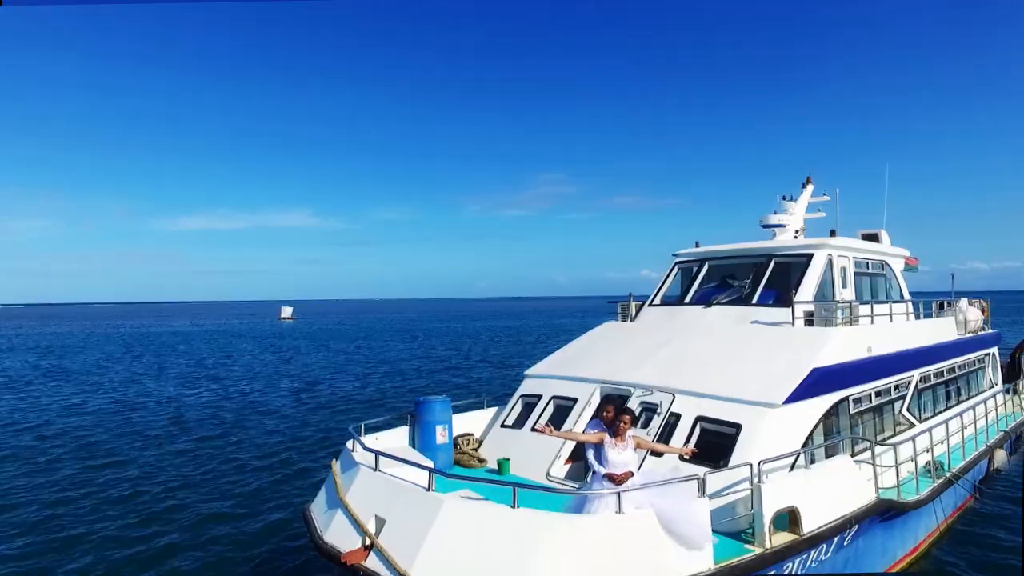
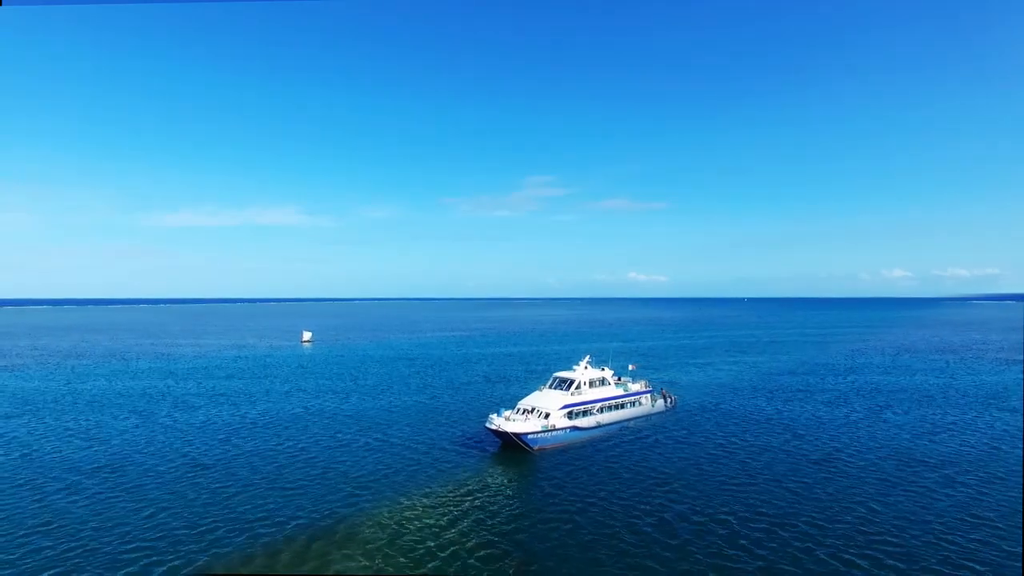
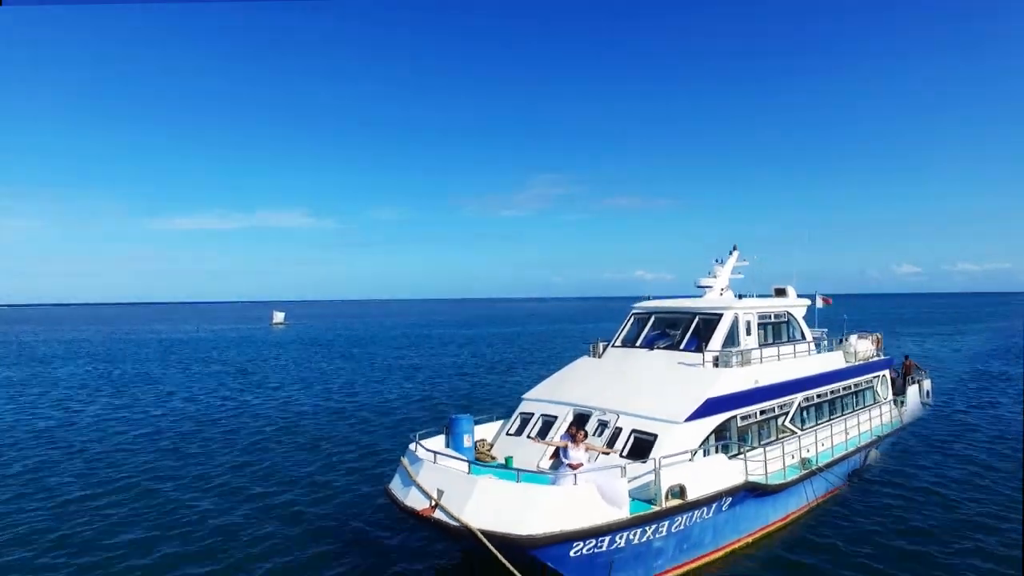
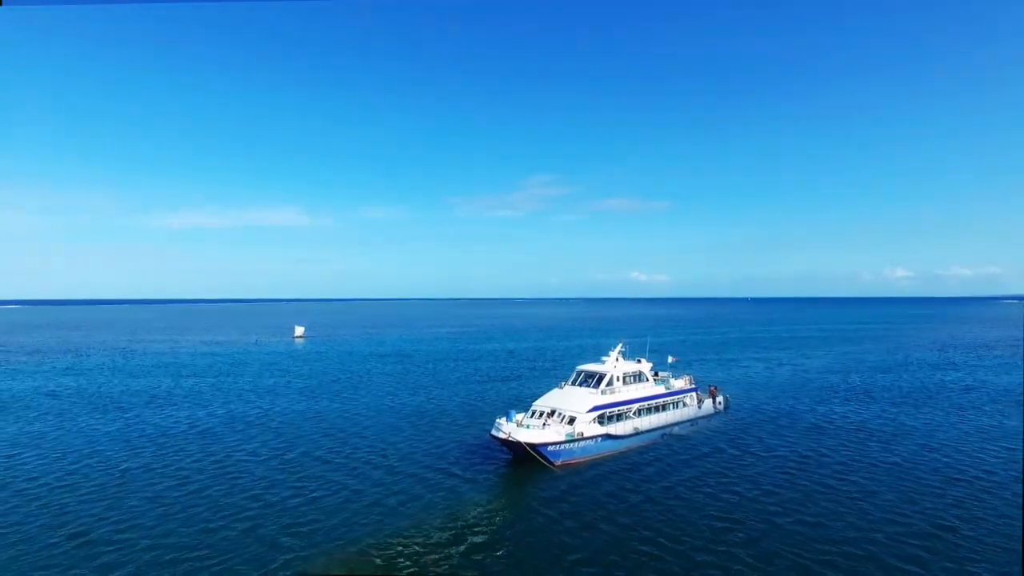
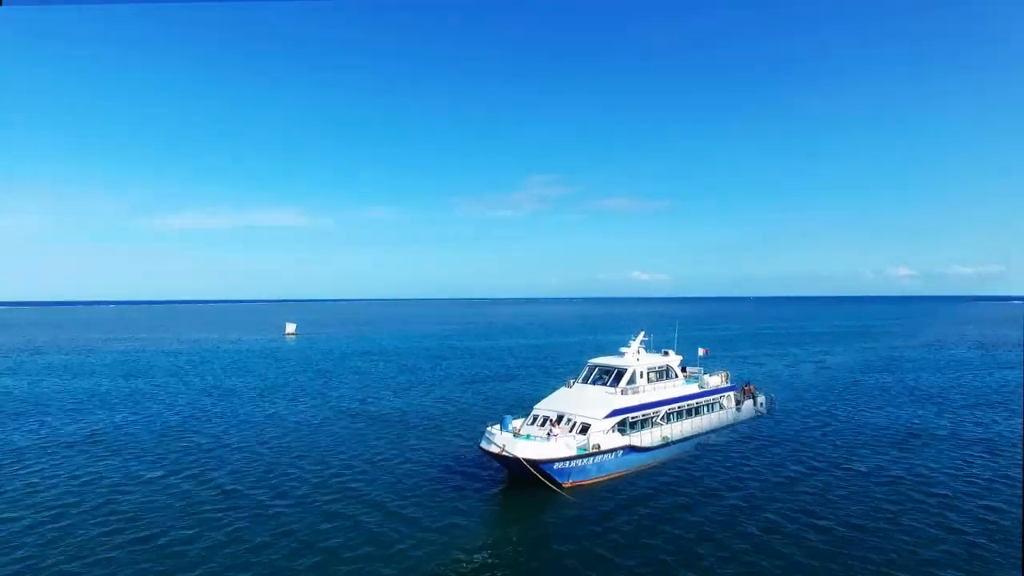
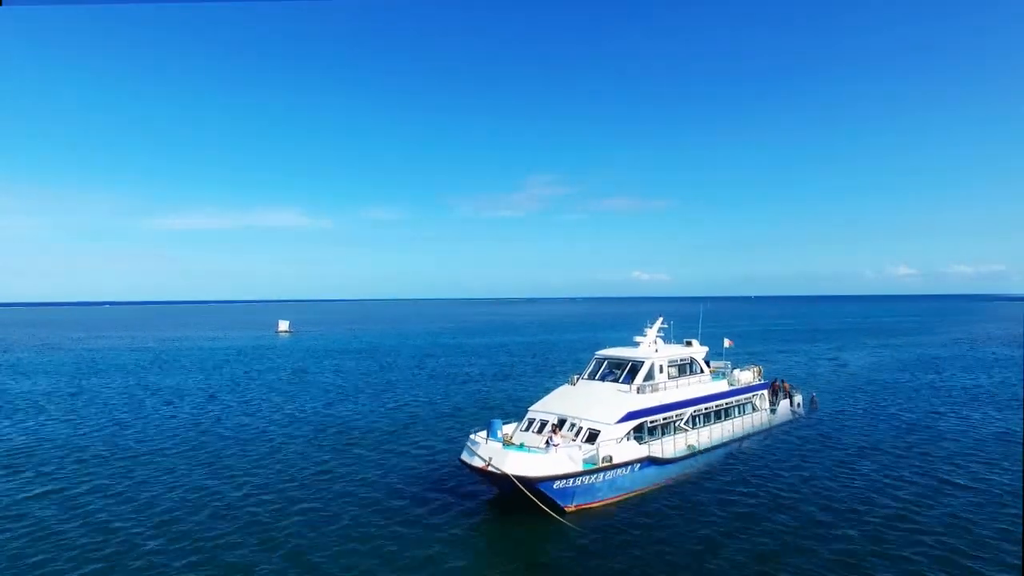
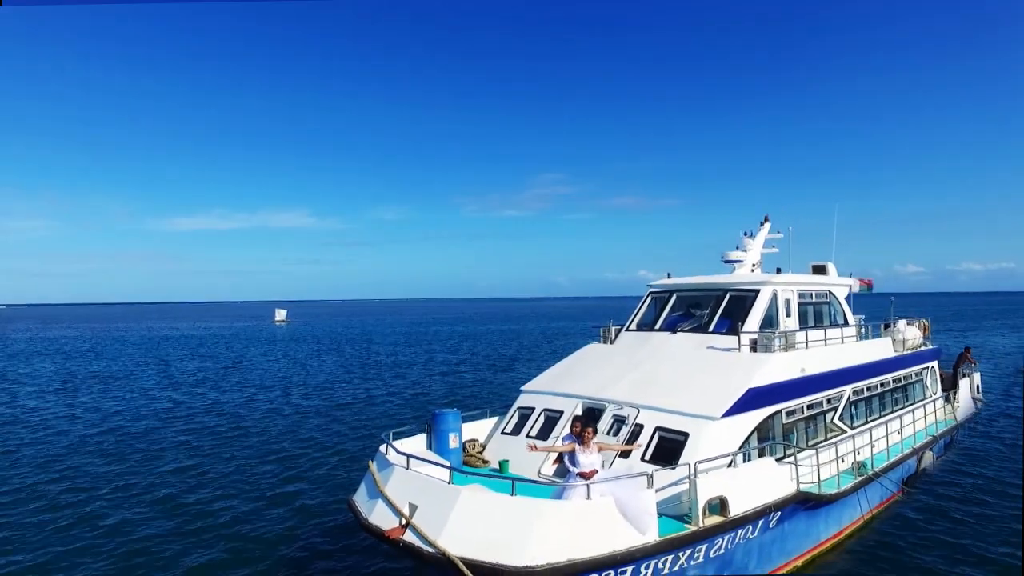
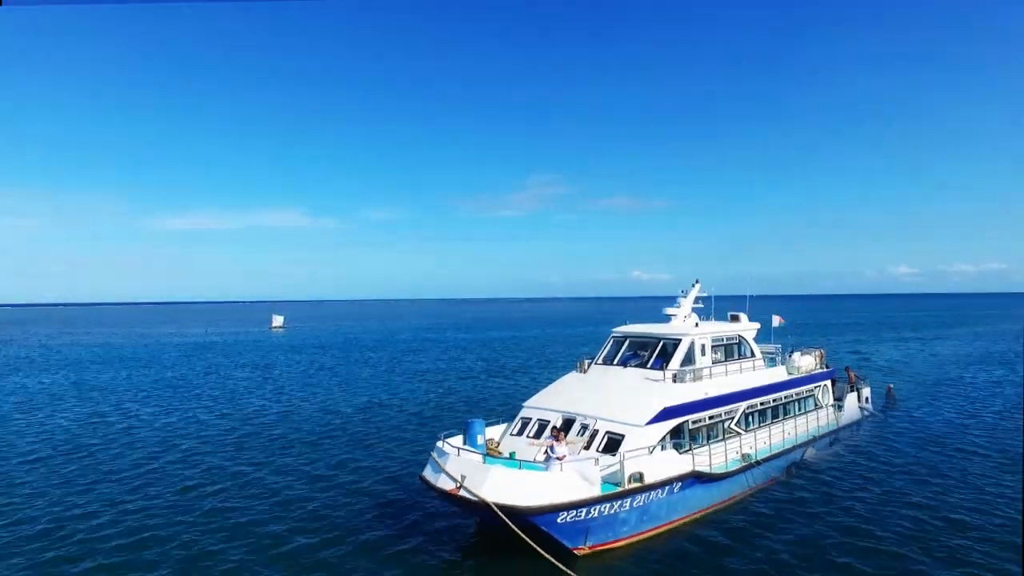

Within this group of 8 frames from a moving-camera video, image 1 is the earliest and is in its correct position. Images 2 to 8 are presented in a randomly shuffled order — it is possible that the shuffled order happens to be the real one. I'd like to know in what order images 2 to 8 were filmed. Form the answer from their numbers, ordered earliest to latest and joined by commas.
7, 3, 8, 6, 5, 4, 2
